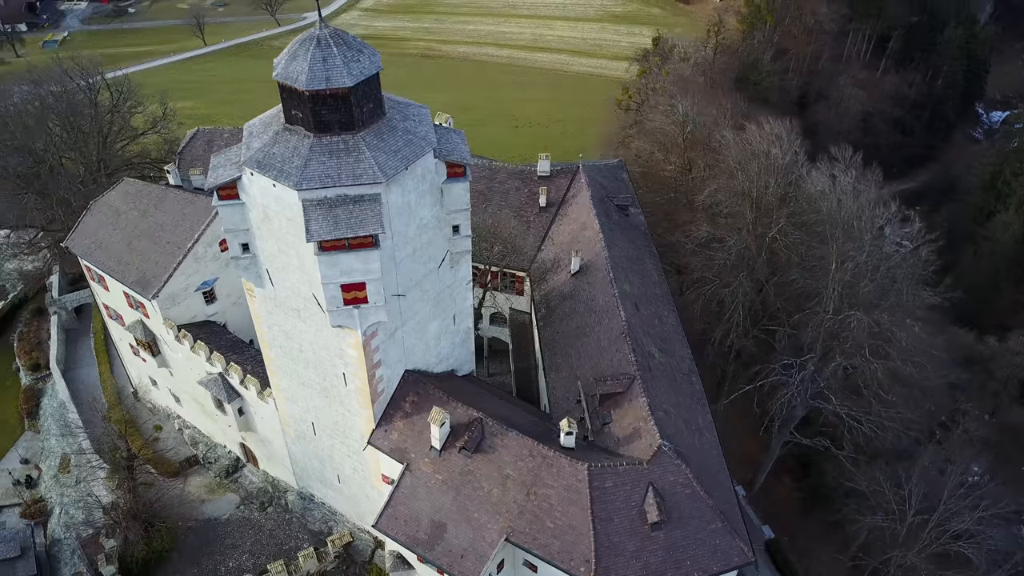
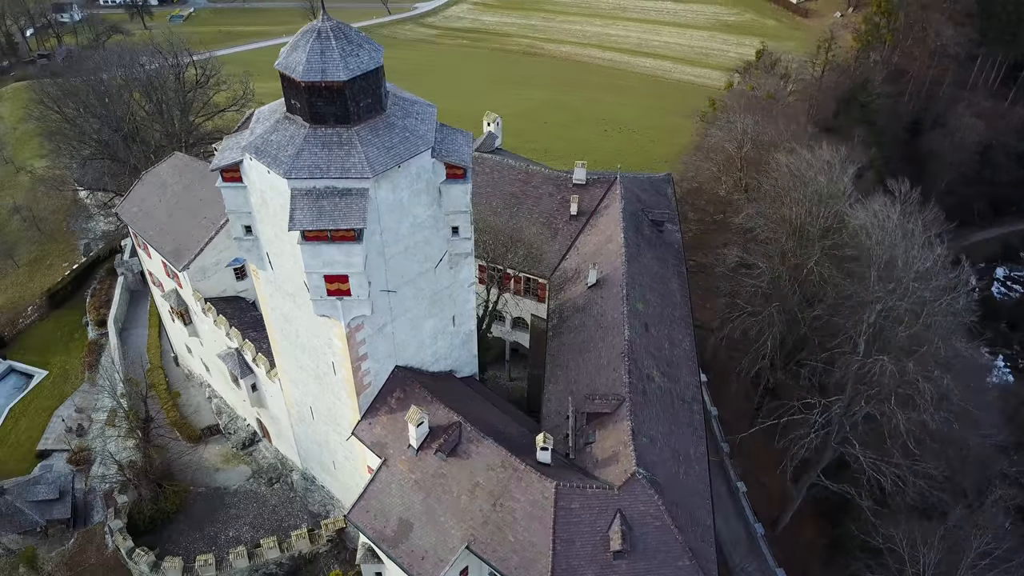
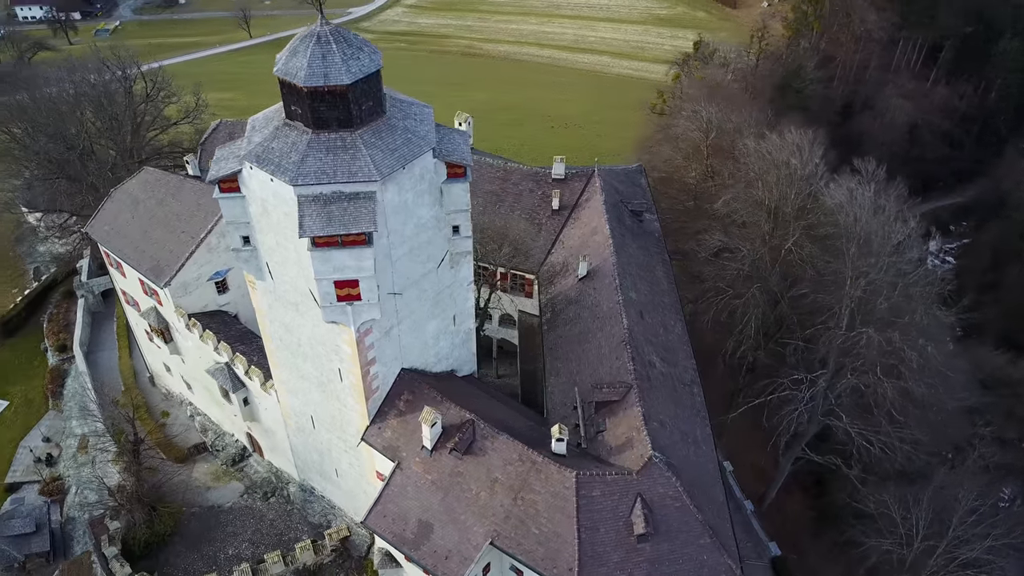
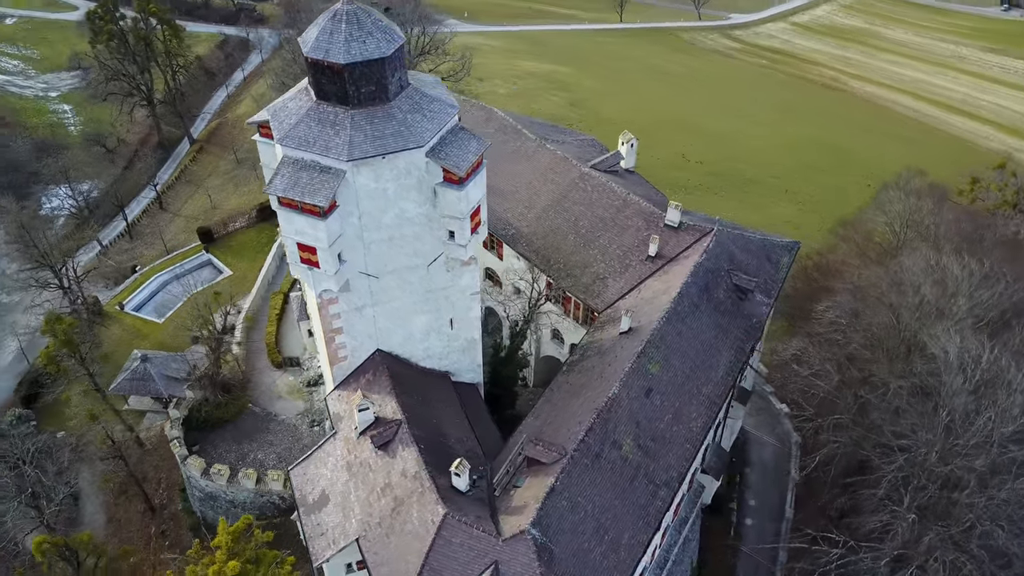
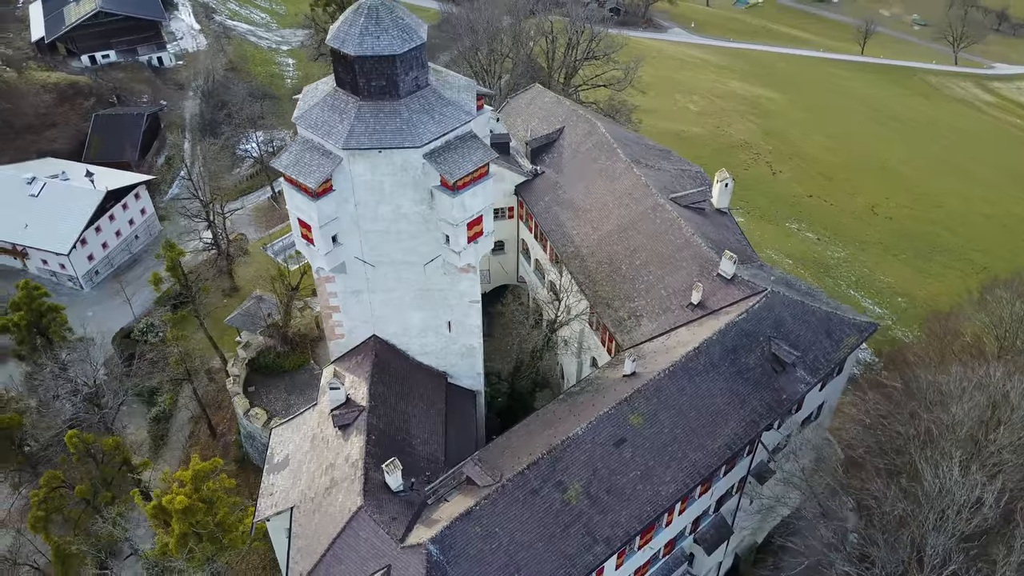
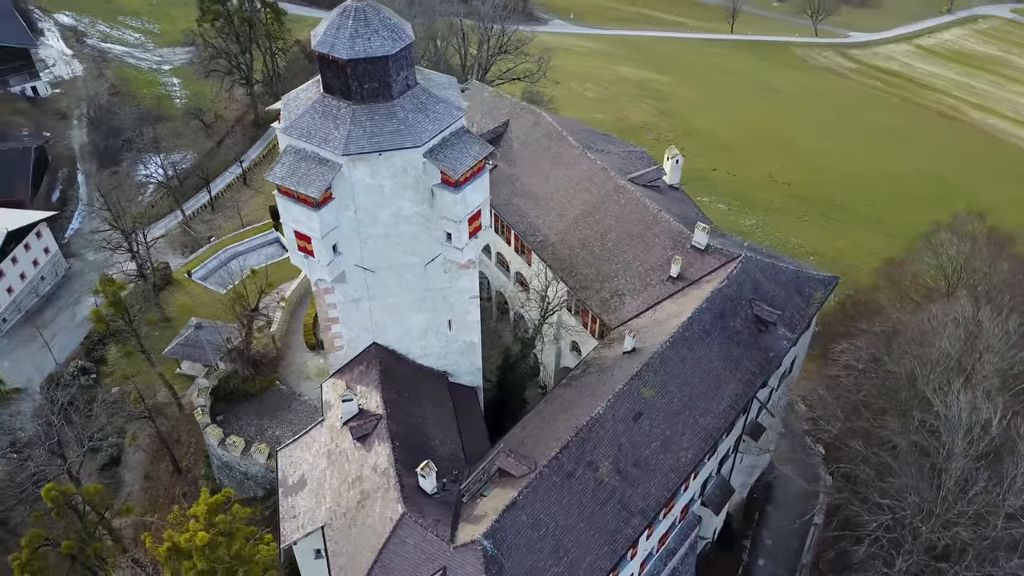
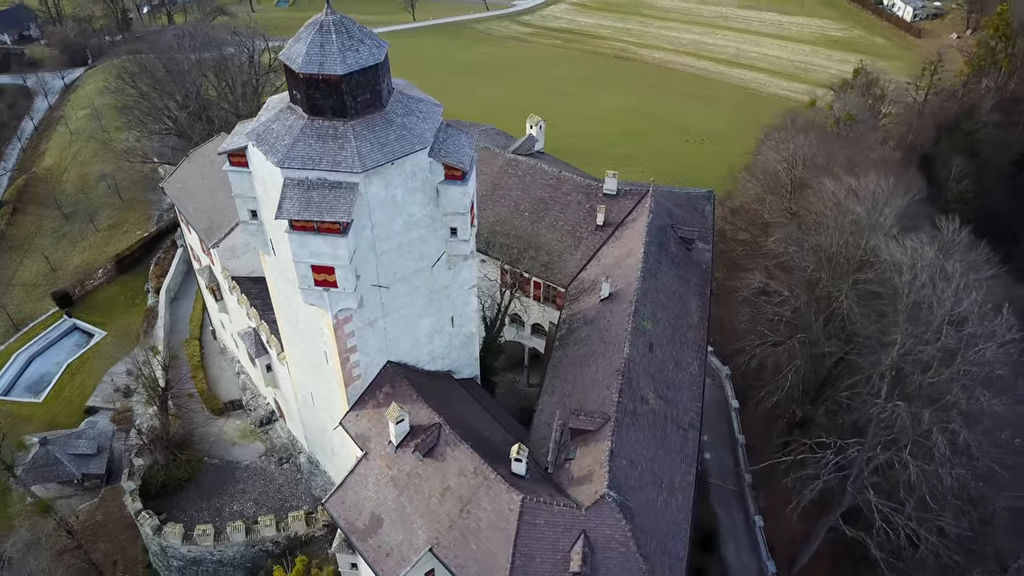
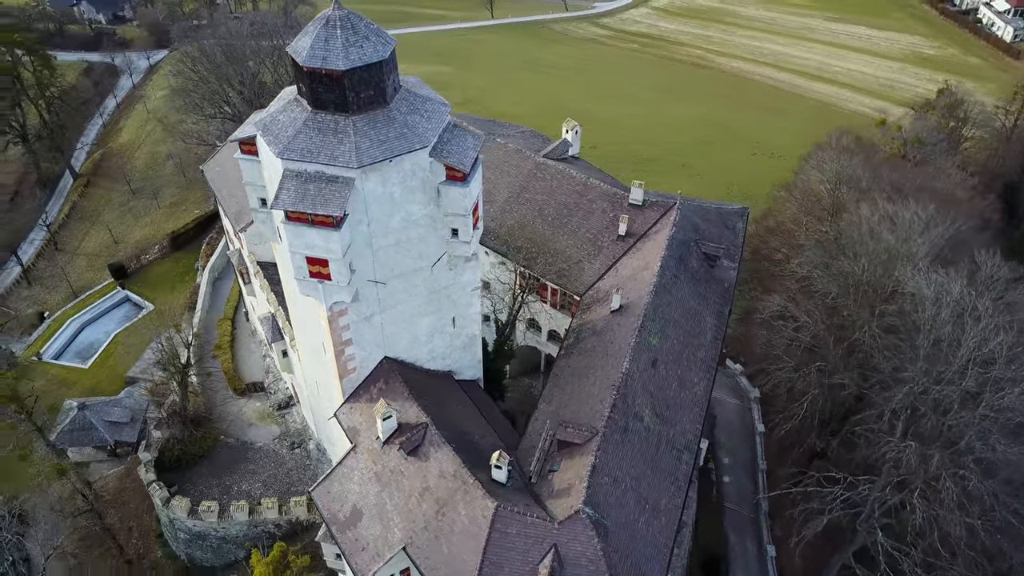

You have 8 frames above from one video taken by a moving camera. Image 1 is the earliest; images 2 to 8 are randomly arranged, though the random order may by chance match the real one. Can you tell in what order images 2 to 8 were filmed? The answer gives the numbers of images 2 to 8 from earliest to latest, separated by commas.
3, 2, 7, 8, 4, 6, 5
